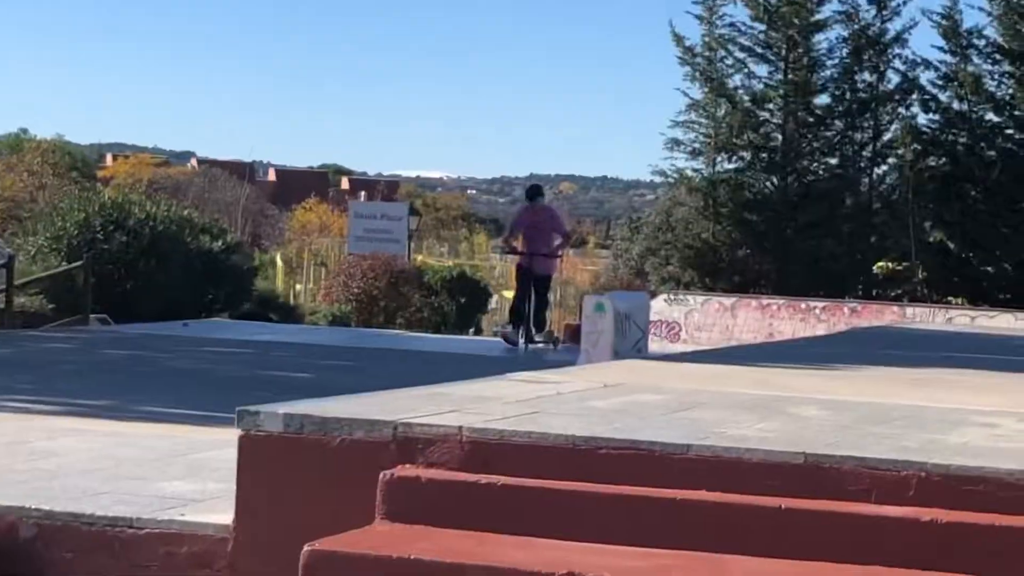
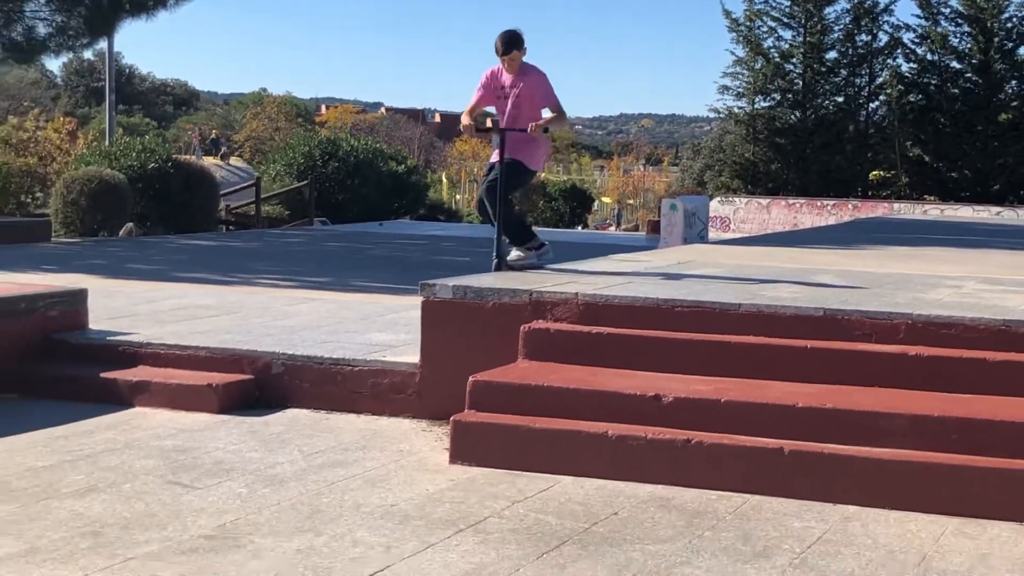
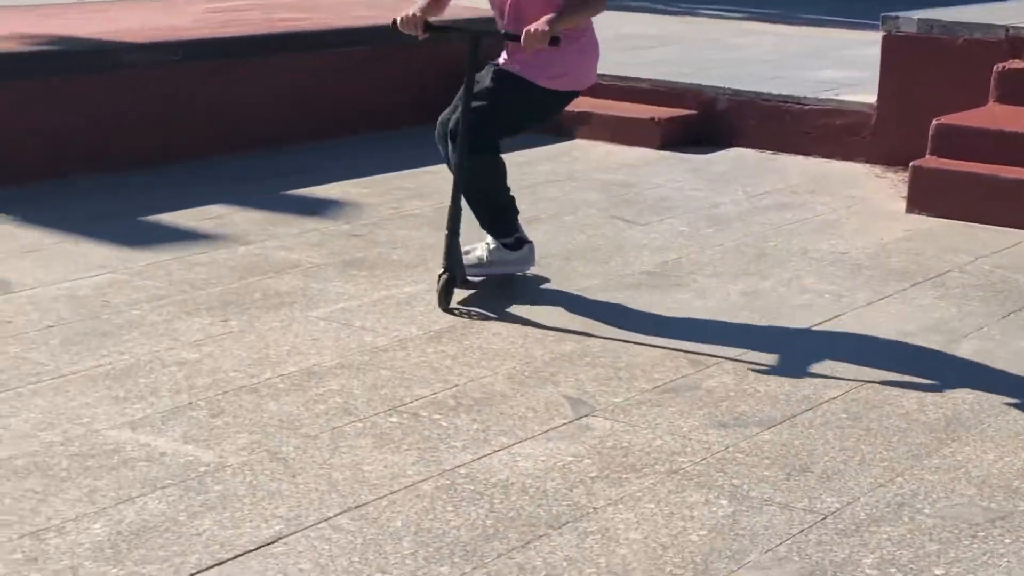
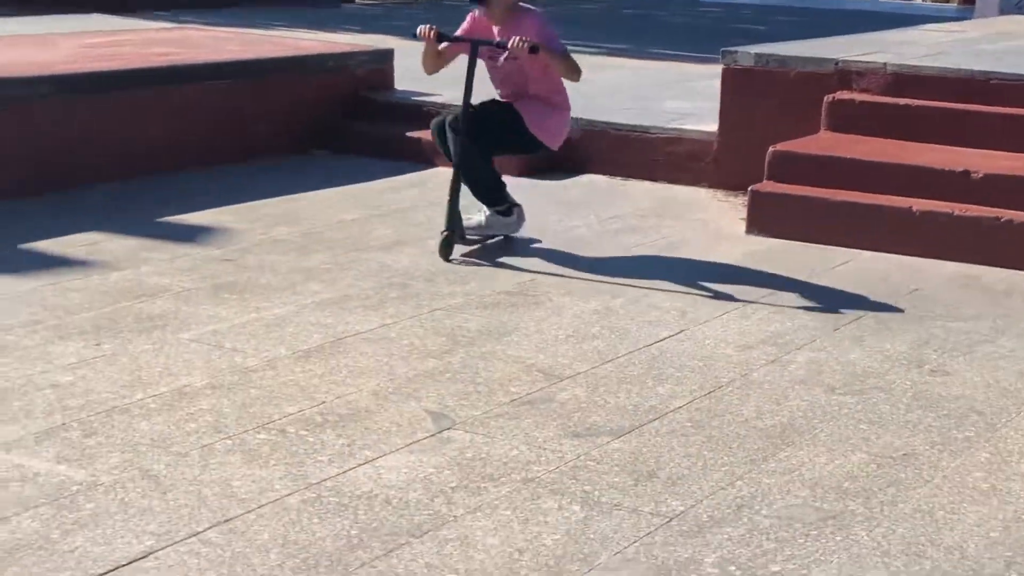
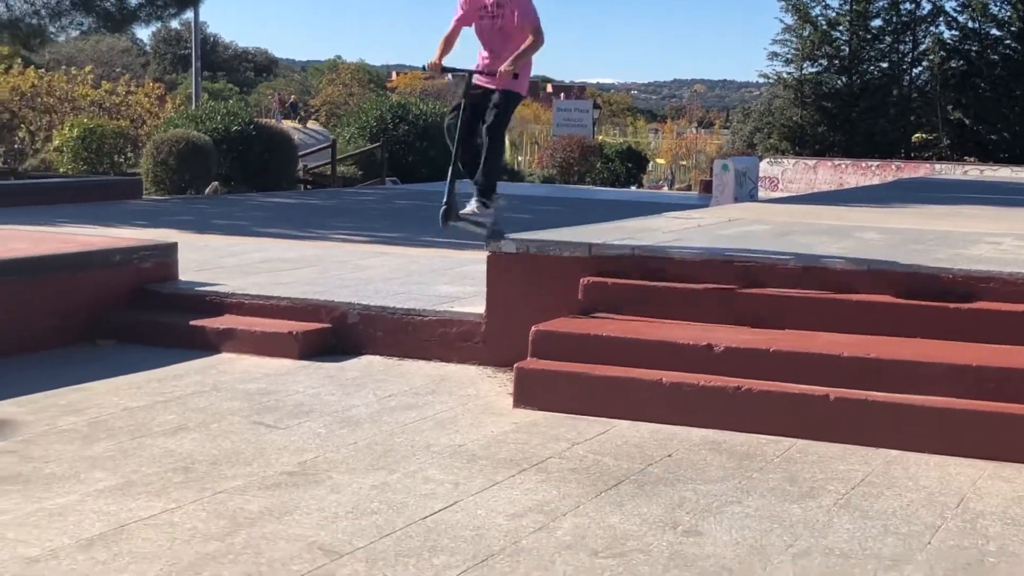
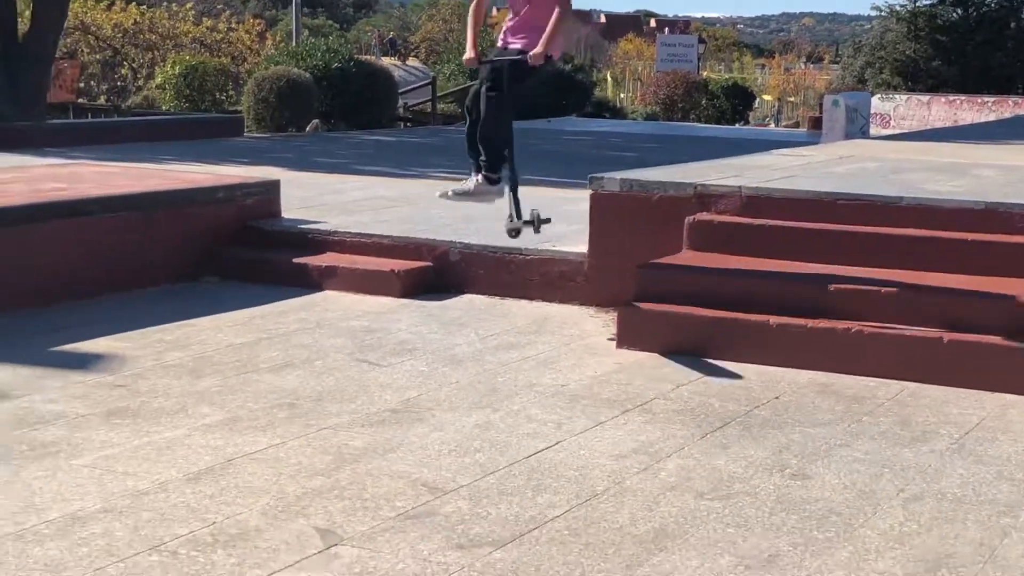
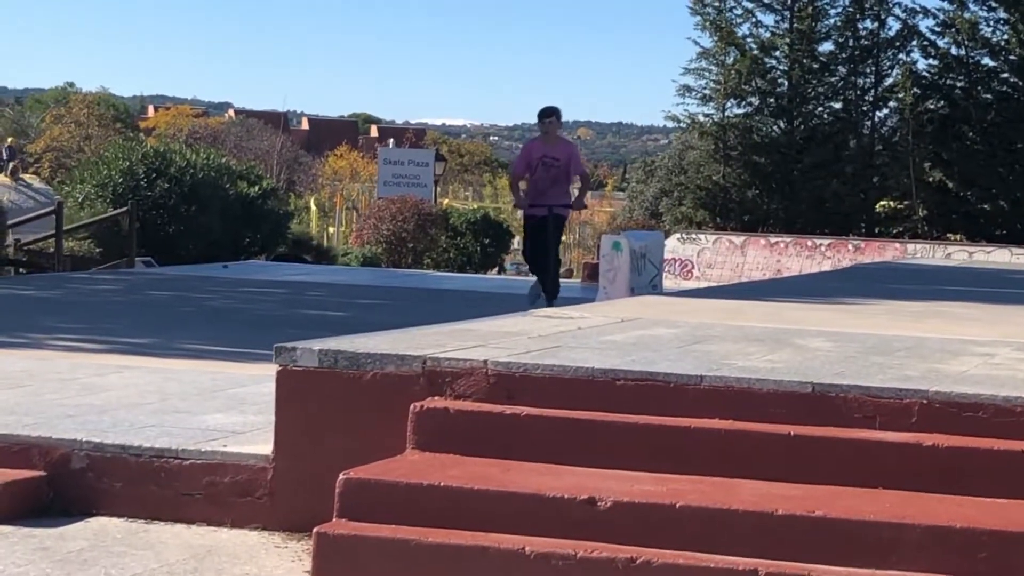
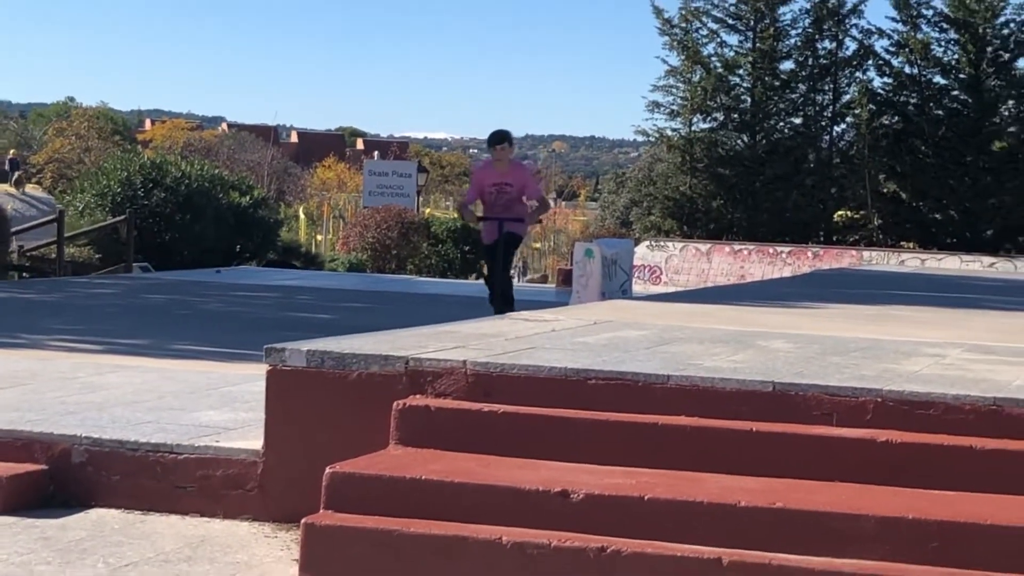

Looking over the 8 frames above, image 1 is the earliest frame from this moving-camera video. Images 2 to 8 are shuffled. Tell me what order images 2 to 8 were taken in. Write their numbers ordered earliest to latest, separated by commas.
7, 8, 2, 5, 6, 4, 3
